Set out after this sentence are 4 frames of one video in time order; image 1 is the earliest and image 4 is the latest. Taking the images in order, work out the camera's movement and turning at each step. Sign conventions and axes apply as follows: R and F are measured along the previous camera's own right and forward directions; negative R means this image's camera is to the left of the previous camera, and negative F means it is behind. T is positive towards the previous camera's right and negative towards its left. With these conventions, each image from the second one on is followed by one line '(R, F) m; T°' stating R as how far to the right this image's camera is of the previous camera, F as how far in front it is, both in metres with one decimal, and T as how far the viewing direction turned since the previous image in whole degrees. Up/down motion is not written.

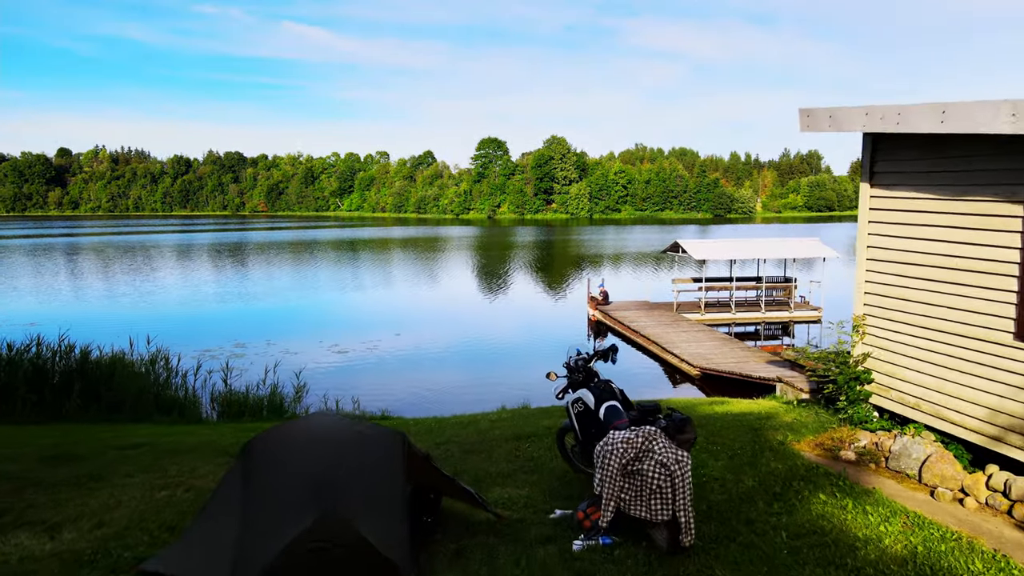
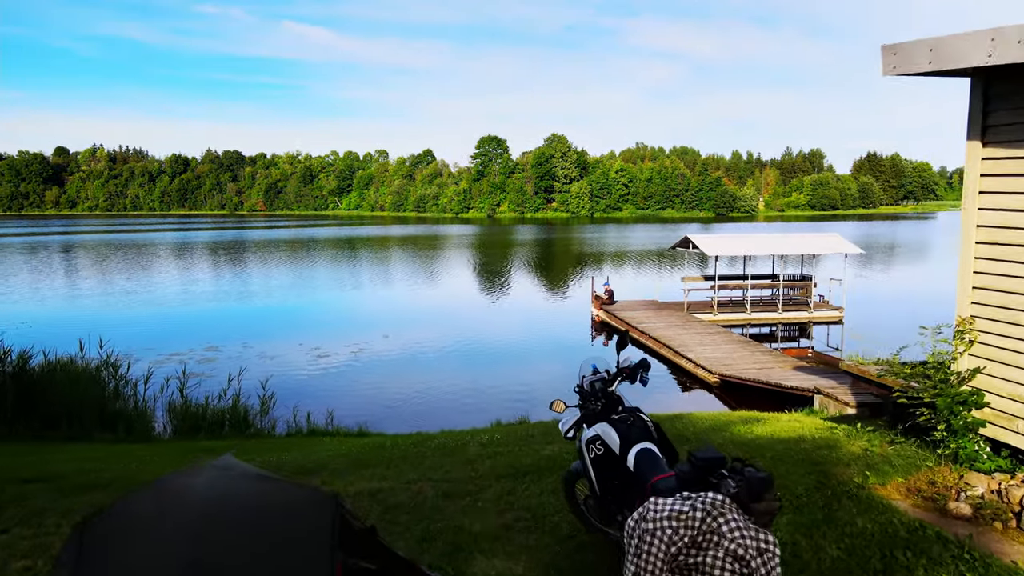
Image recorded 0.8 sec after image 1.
(0.0, +1.2) m; 0°
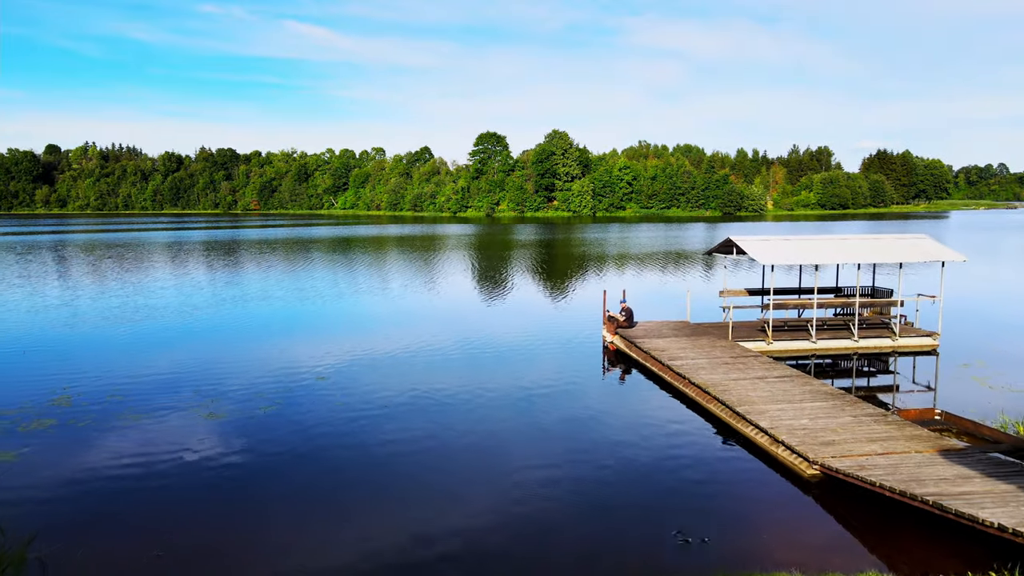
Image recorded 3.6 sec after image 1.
(+0.3, +4.0) m; 0°
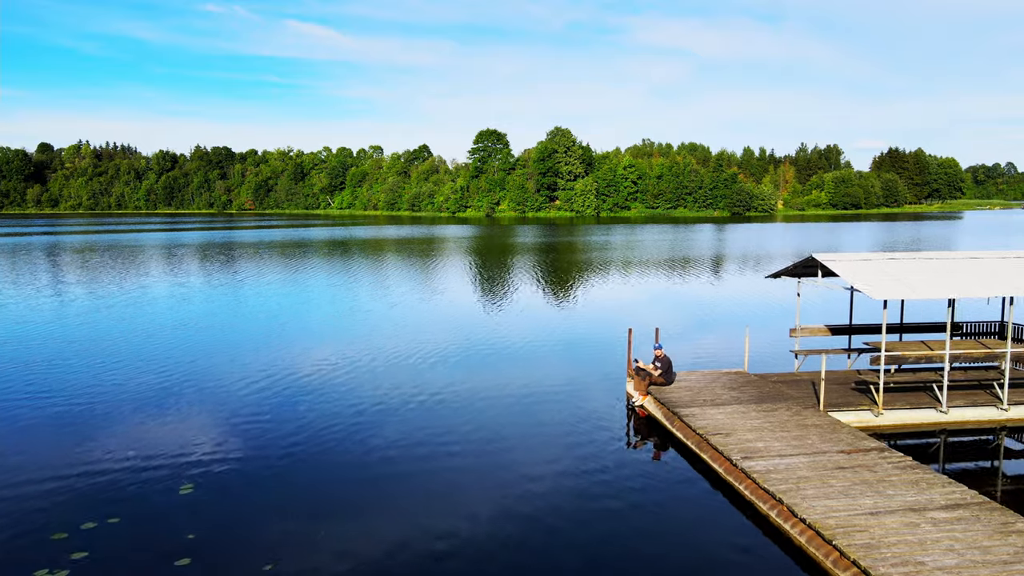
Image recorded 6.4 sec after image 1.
(+0.2, +4.0) m; 0°
